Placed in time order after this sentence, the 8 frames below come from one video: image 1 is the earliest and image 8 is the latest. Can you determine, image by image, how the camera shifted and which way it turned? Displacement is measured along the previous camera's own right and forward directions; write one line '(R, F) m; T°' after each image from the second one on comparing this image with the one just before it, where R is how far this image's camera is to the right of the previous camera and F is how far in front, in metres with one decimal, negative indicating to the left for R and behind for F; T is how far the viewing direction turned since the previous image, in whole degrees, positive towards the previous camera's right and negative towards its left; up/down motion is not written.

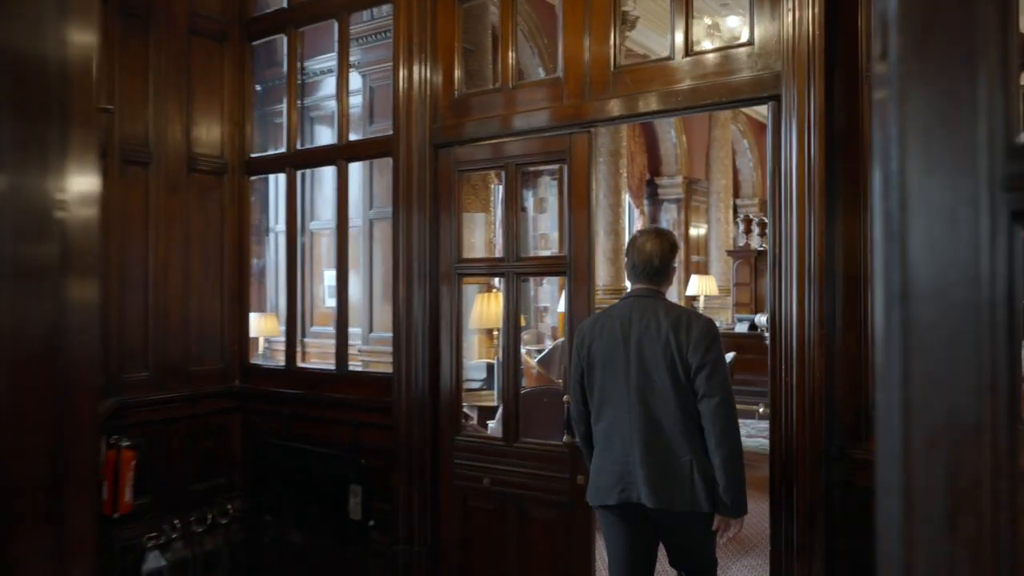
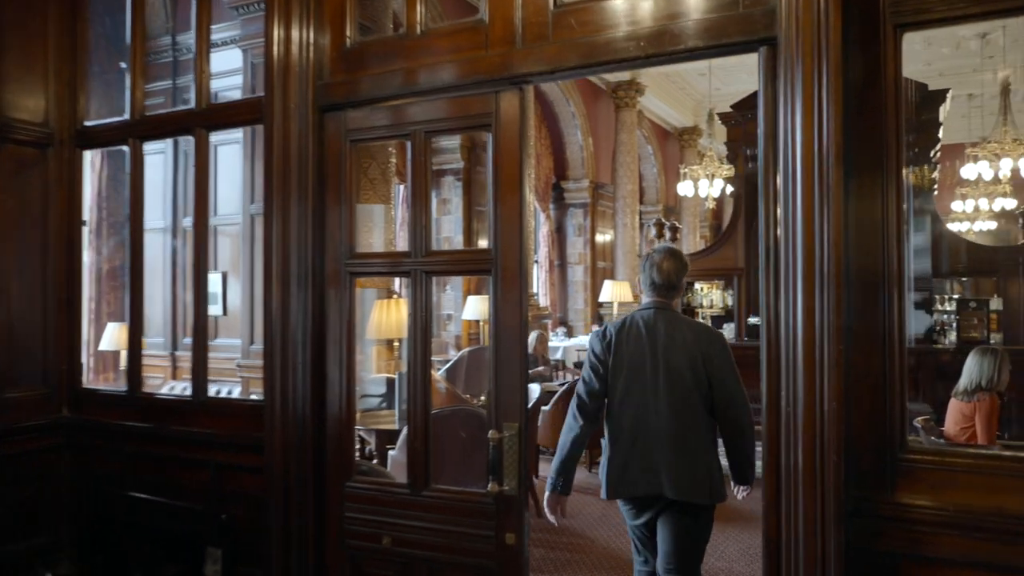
(0.0, +0.7) m; +7°
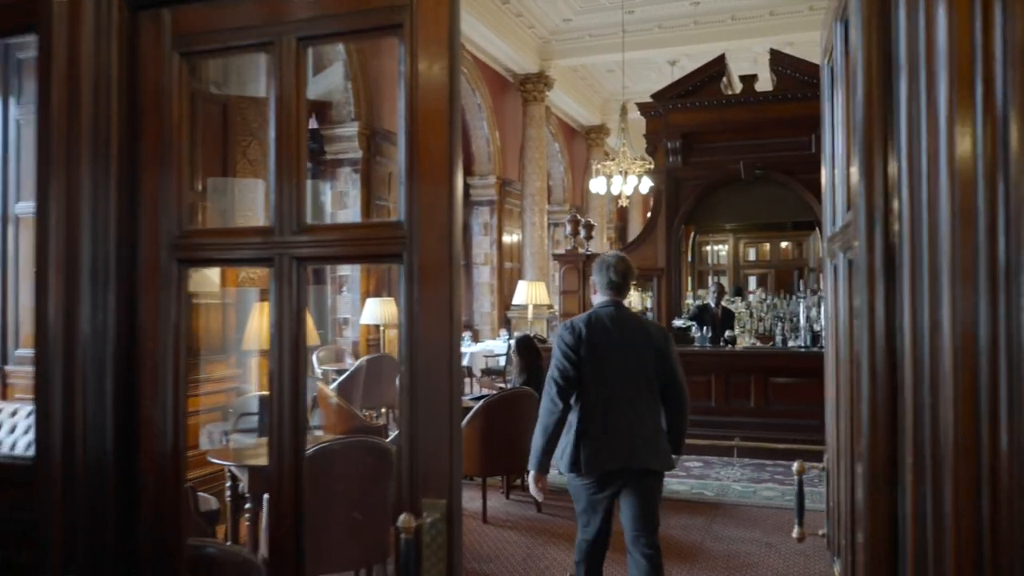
(0.0, +0.9) m; +7°
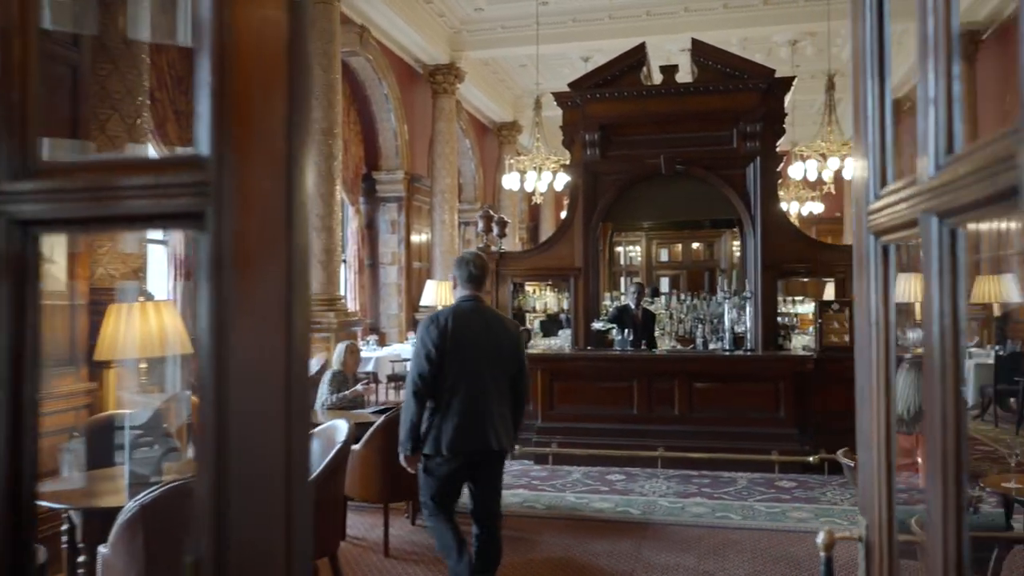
(0.0, +0.6) m; +6°
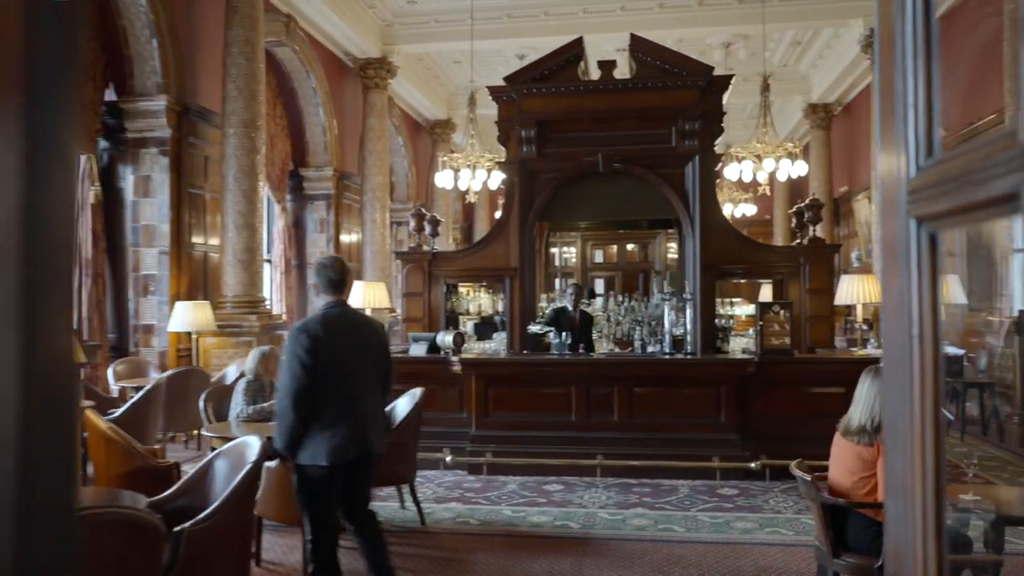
(0.0, +0.3) m; +5°
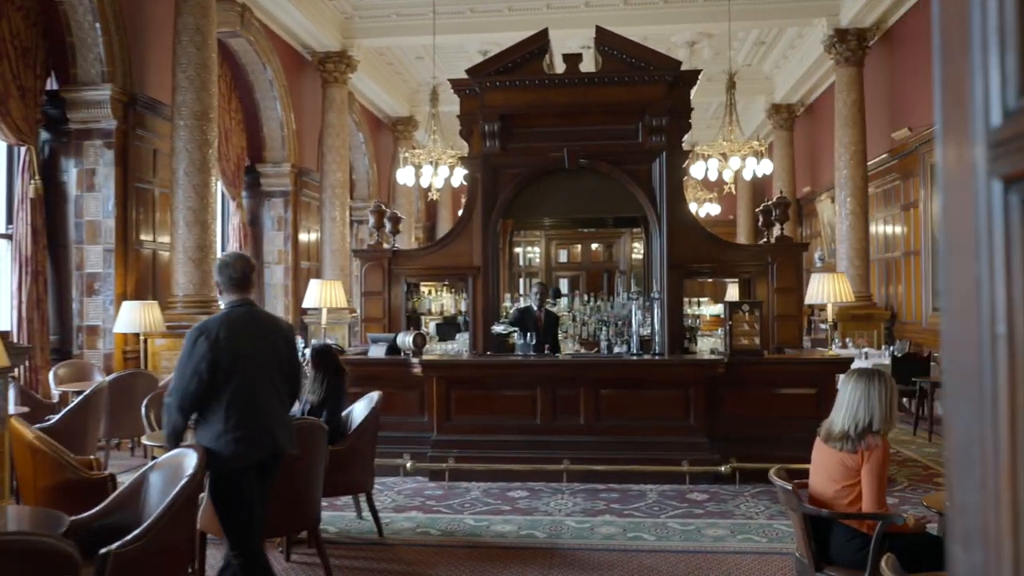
(0.0, +0.2) m; +3°
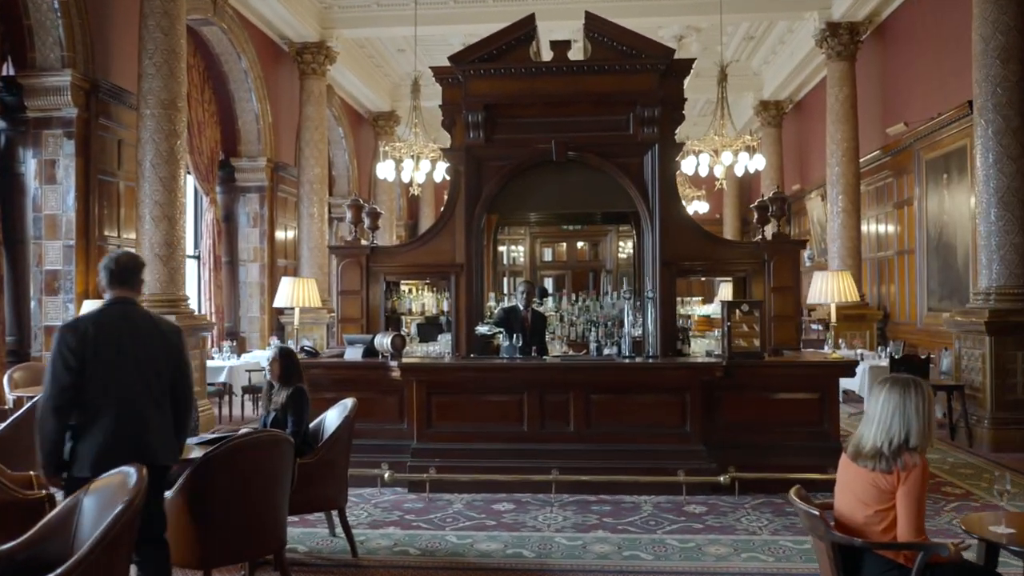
(0.0, +0.4) m; +1°
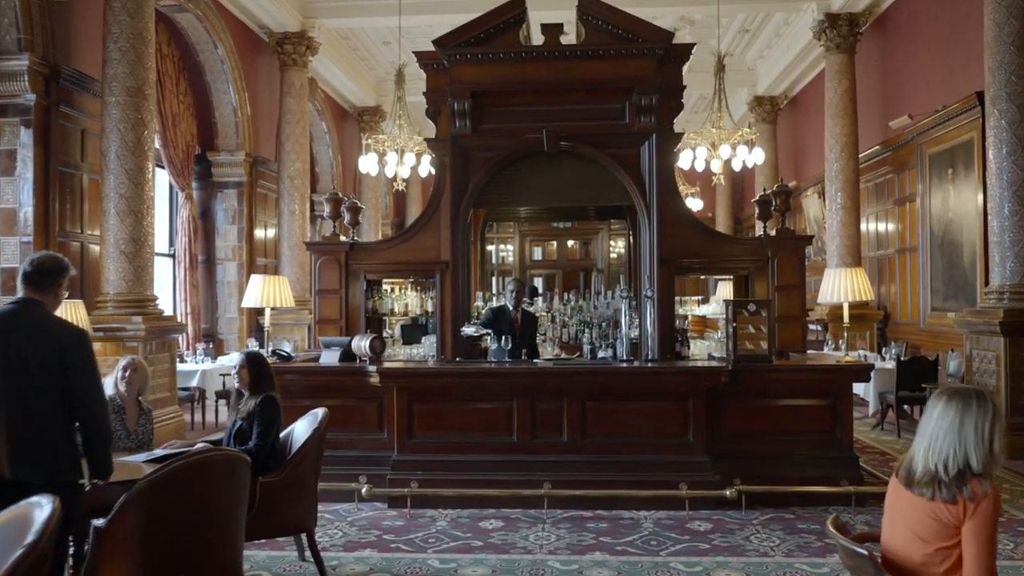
(0.0, +0.5) m; +1°
